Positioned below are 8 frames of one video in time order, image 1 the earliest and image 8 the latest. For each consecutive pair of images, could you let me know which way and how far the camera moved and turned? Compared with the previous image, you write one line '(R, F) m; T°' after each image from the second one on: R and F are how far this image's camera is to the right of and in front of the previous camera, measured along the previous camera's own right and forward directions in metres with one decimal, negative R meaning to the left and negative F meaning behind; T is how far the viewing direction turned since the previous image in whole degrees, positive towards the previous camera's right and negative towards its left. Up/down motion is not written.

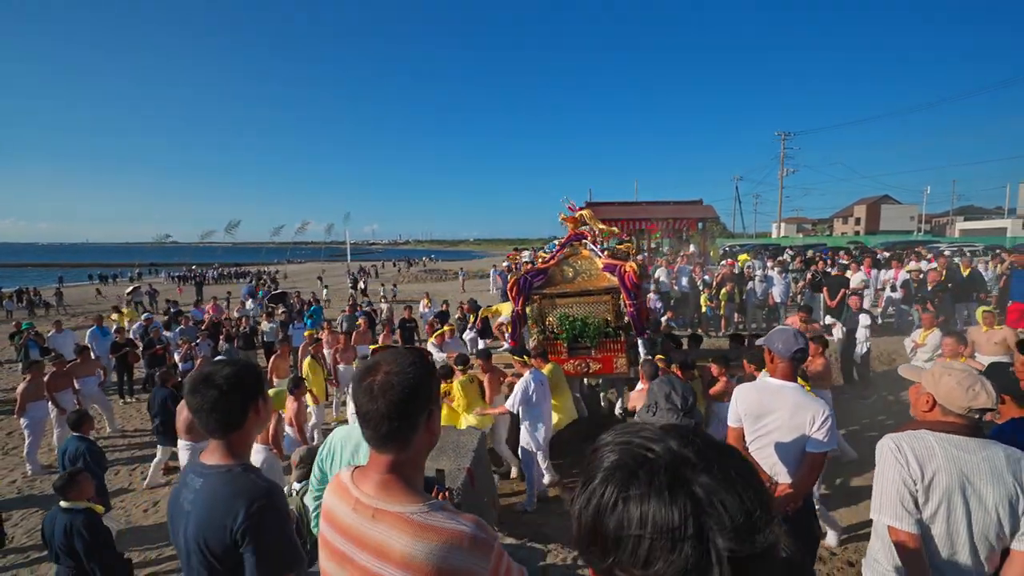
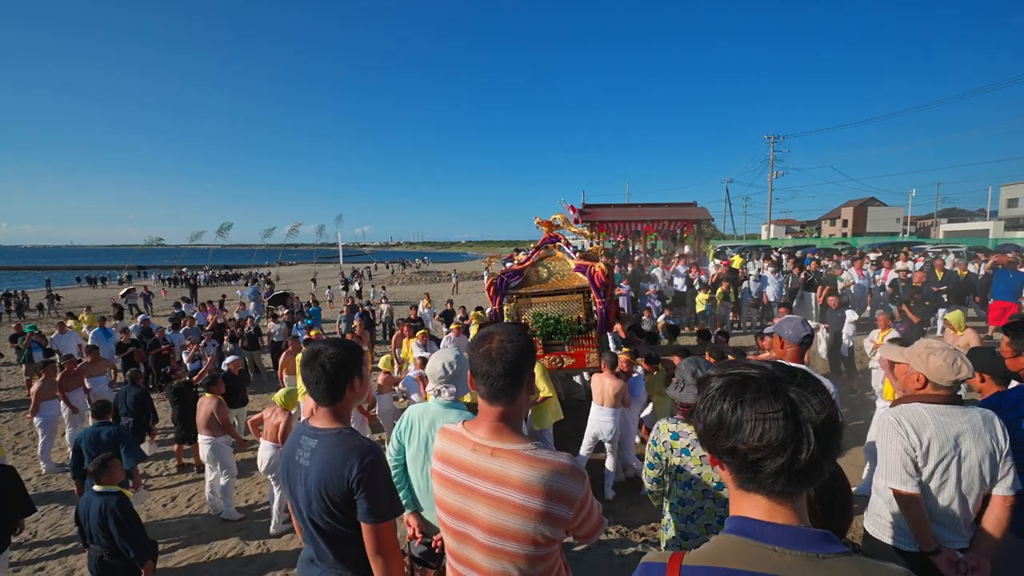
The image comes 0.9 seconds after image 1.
(-0.2, -0.2) m; +1°
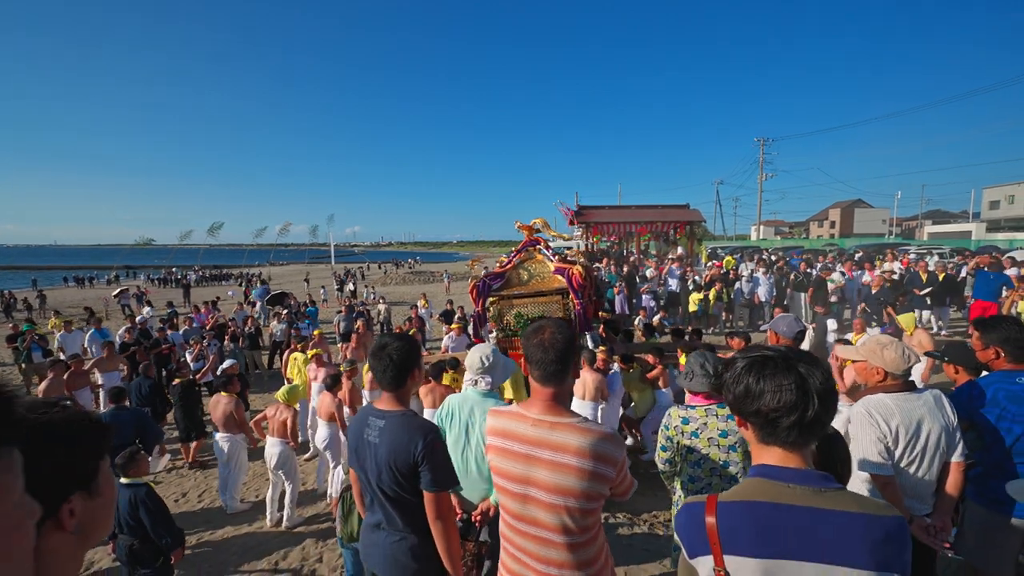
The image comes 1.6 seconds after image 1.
(-0.2, -0.2) m; +1°
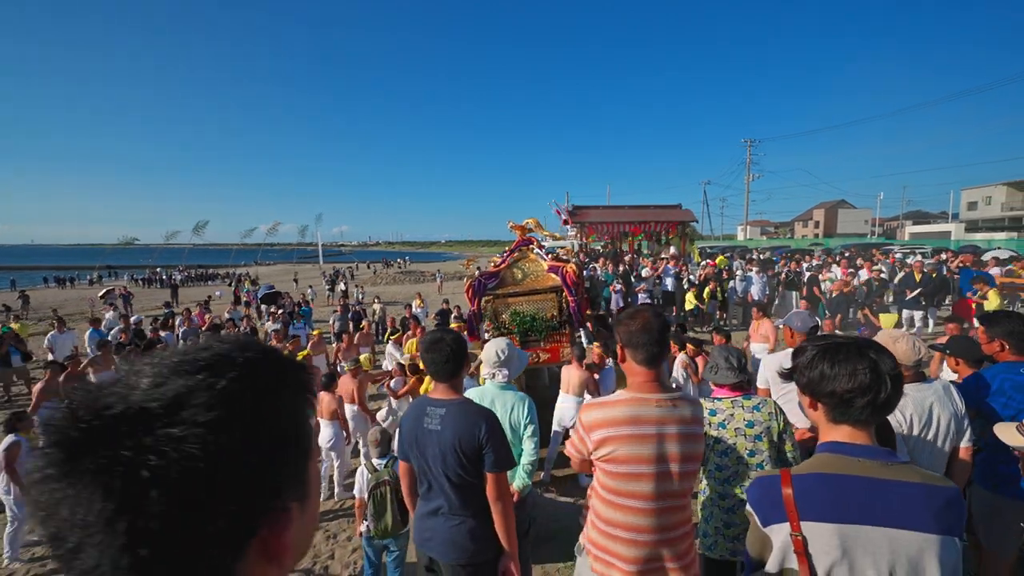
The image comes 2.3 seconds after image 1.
(-0.2, -0.1) m; +1°
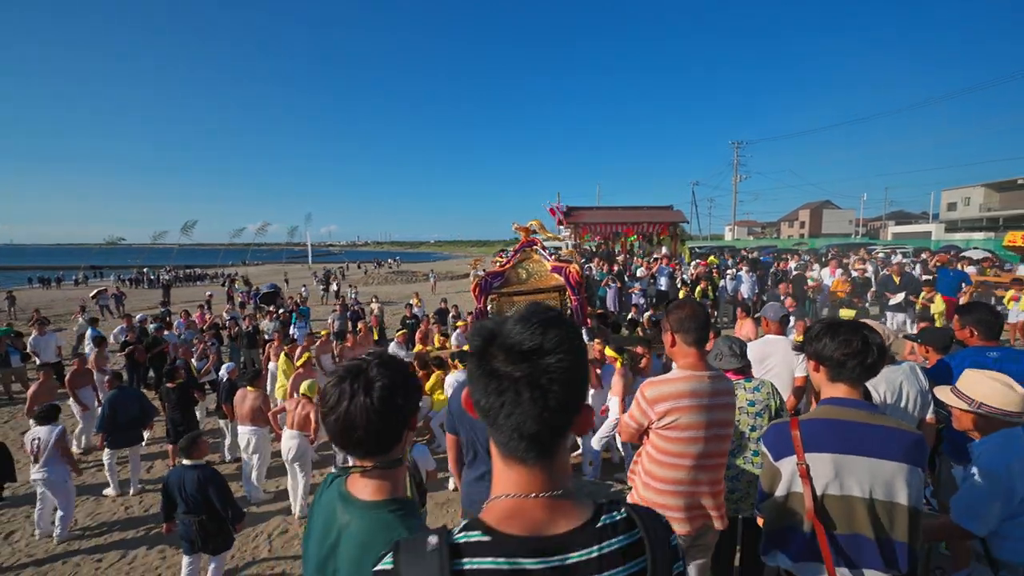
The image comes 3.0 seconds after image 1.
(-0.2, -0.3) m; +1°
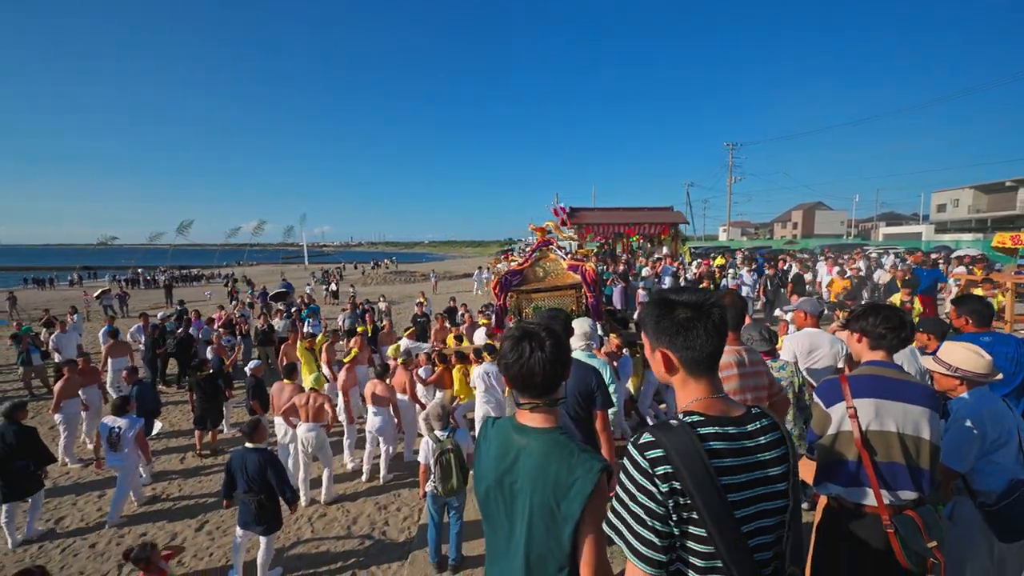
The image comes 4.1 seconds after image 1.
(-0.4, -0.4) m; +1°
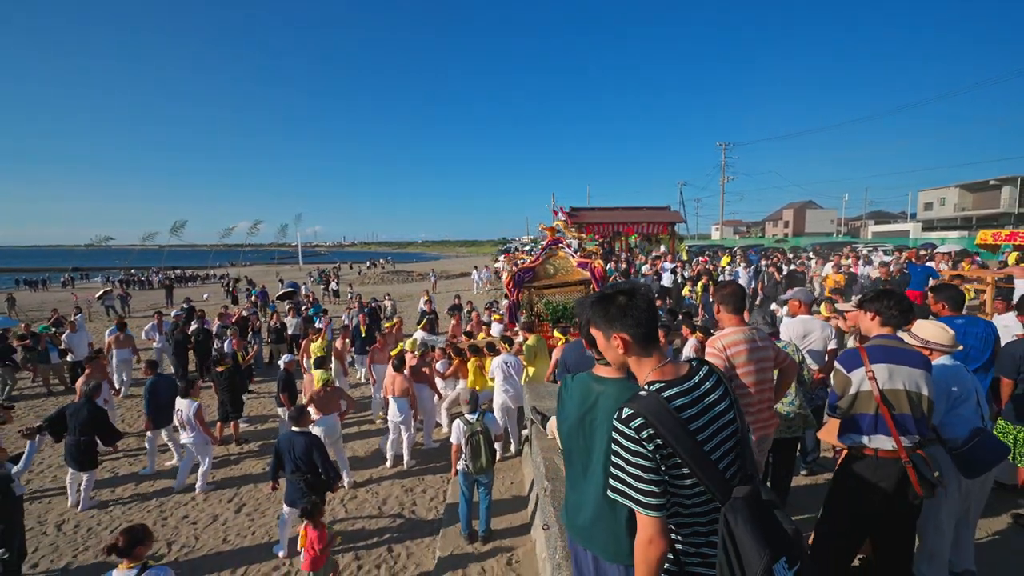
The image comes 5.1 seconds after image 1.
(-0.3, -0.4) m; +1°
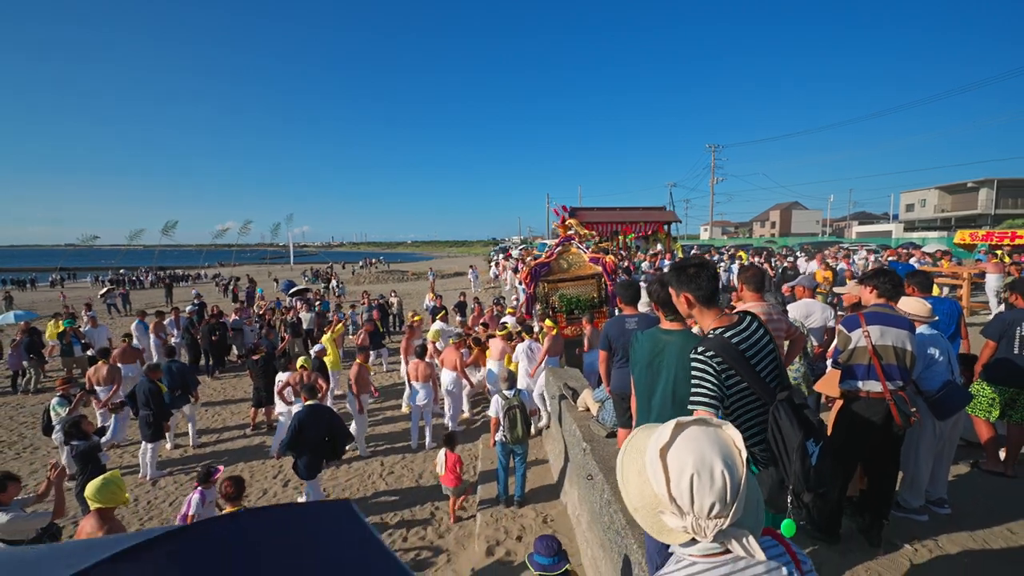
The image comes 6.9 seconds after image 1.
(-0.5, -0.6) m; +1°
